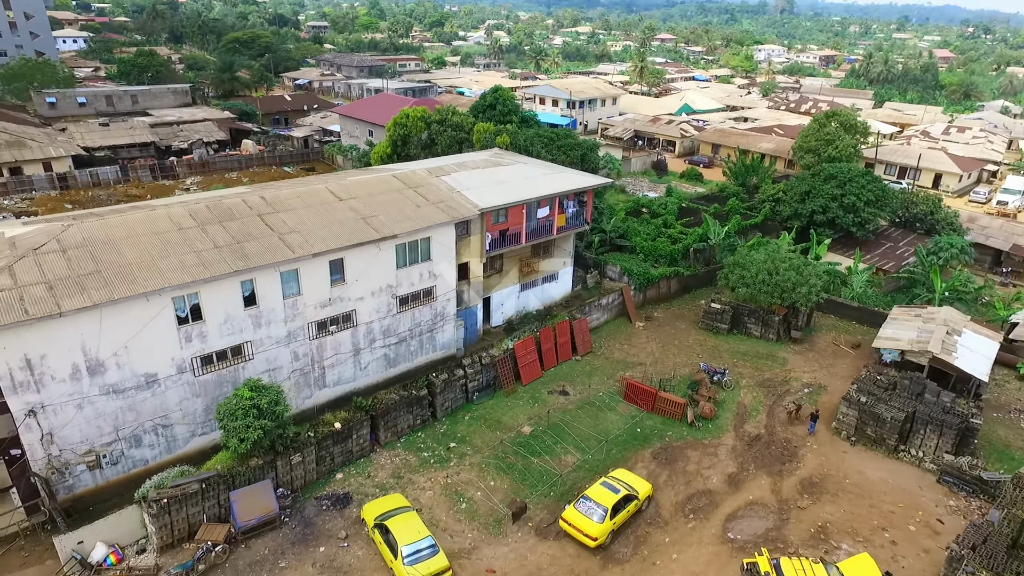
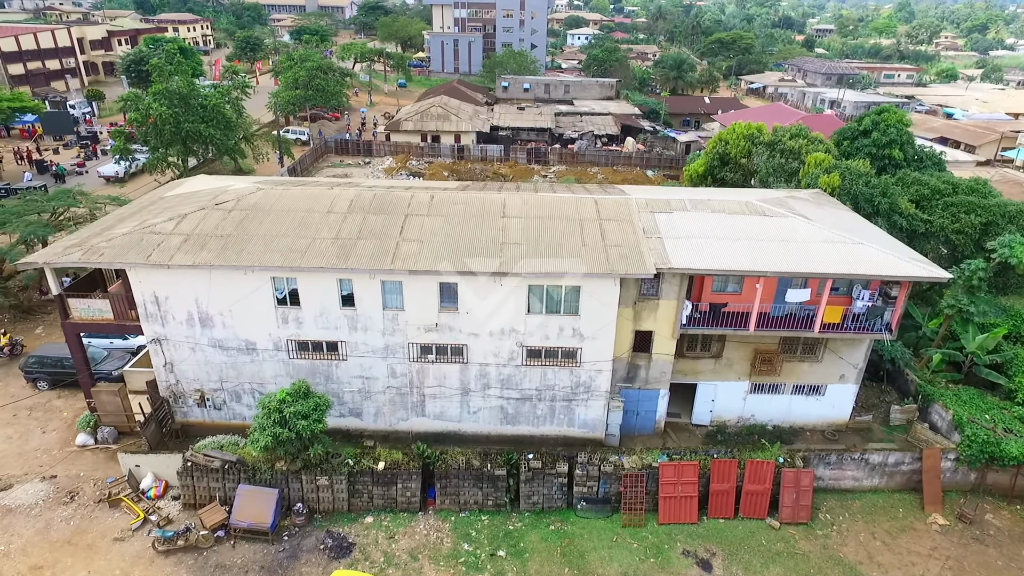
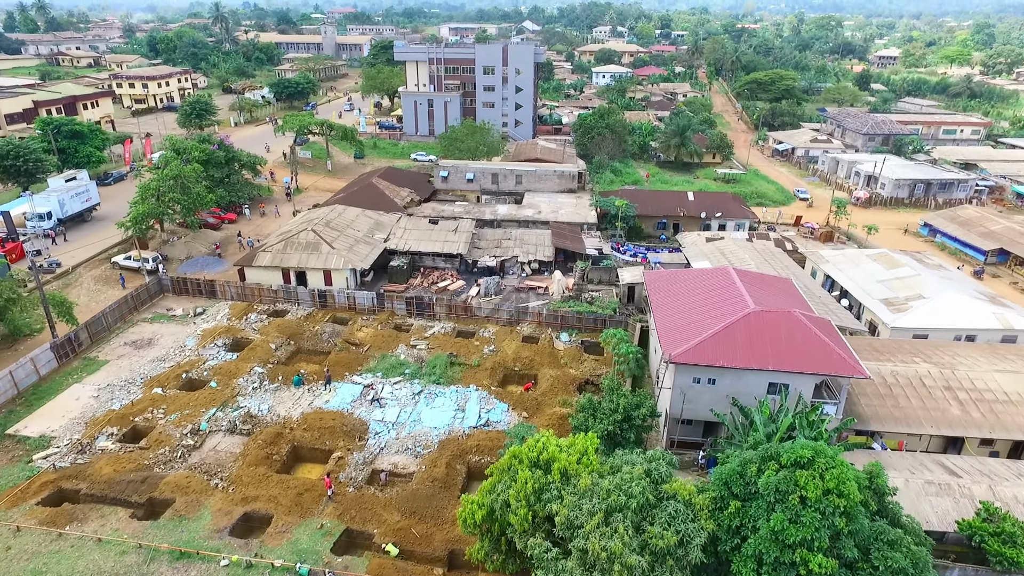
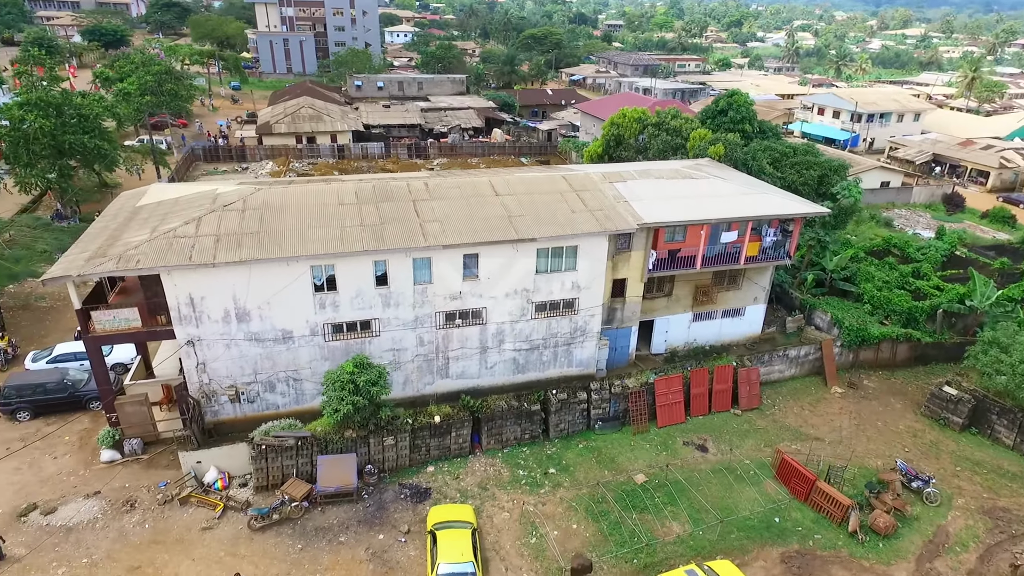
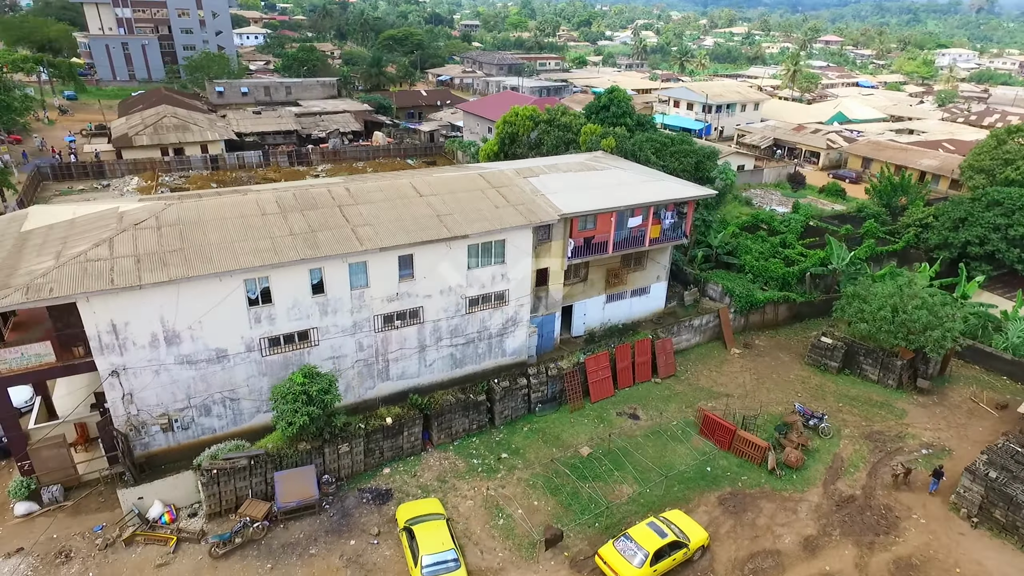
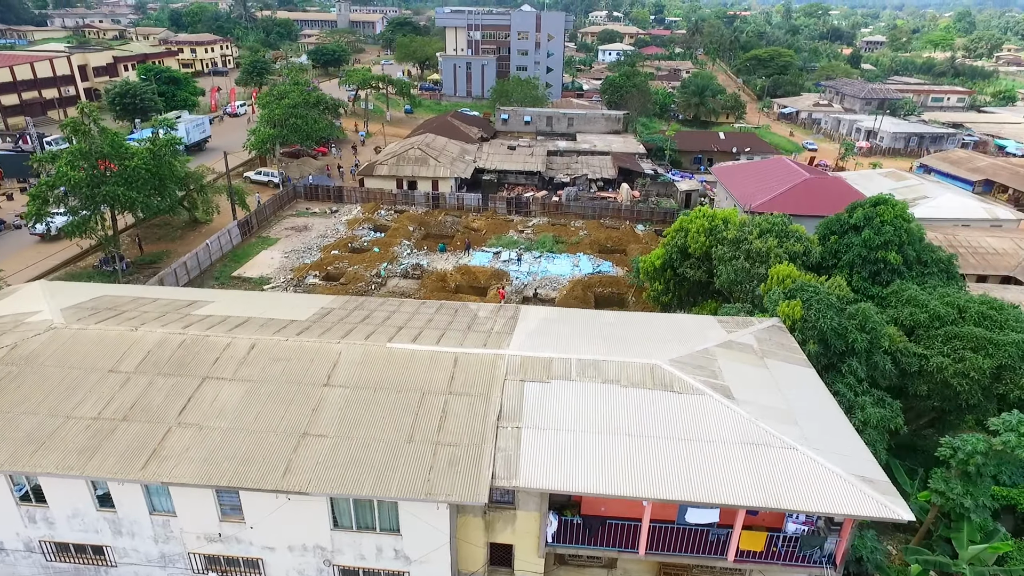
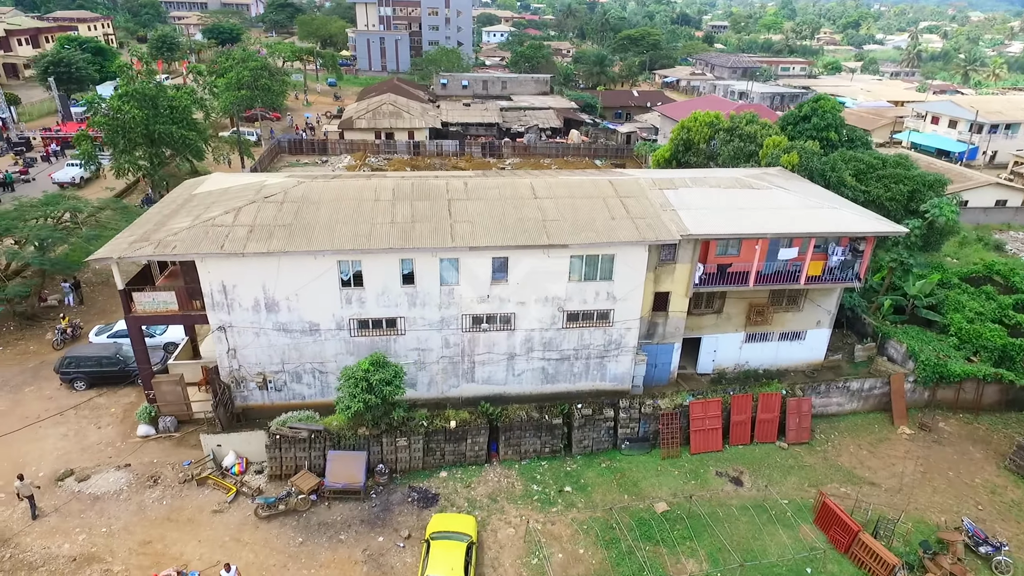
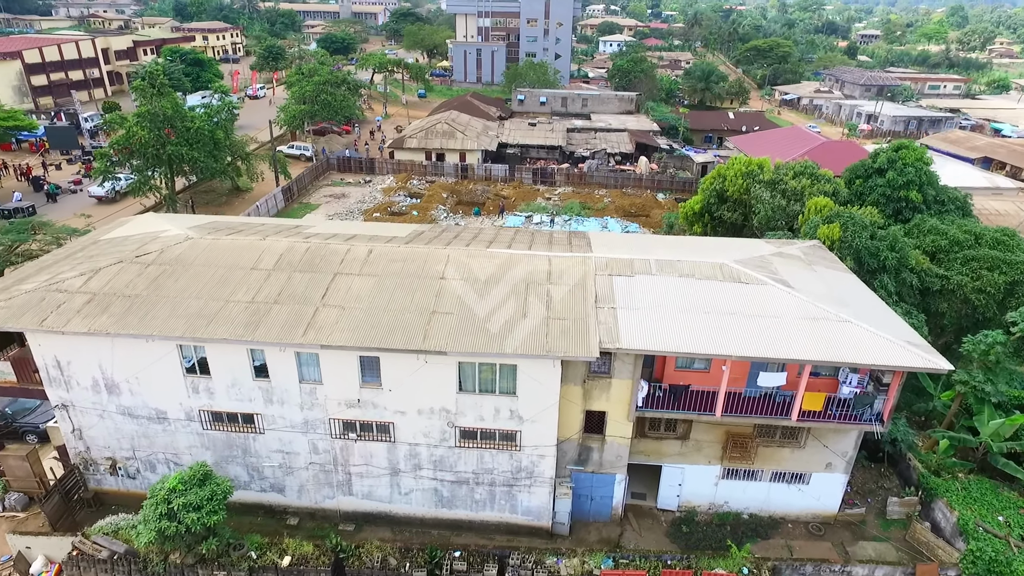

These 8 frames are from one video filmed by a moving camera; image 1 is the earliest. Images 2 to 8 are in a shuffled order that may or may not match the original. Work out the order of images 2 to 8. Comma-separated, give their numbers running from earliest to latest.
5, 4, 7, 2, 8, 6, 3
